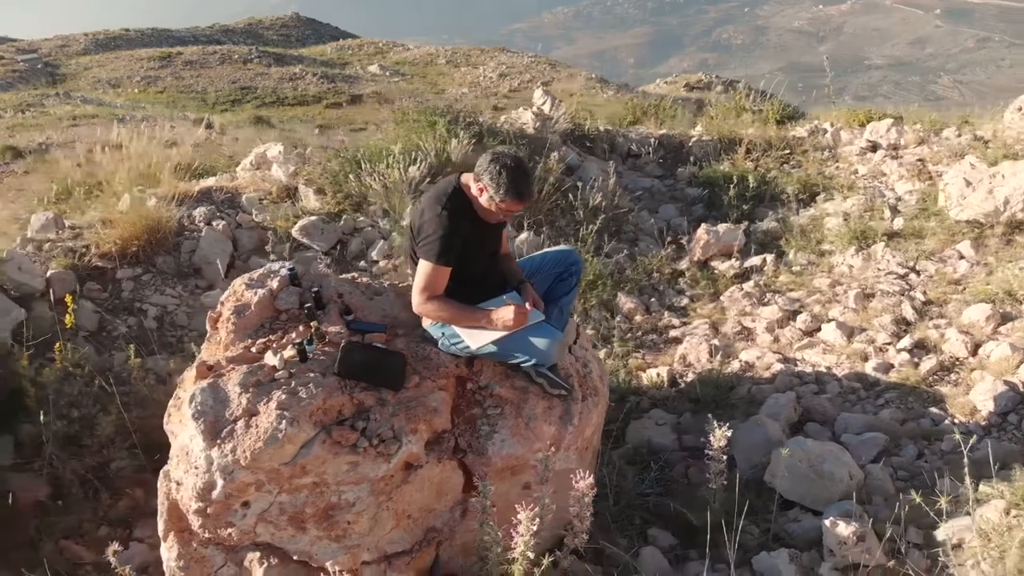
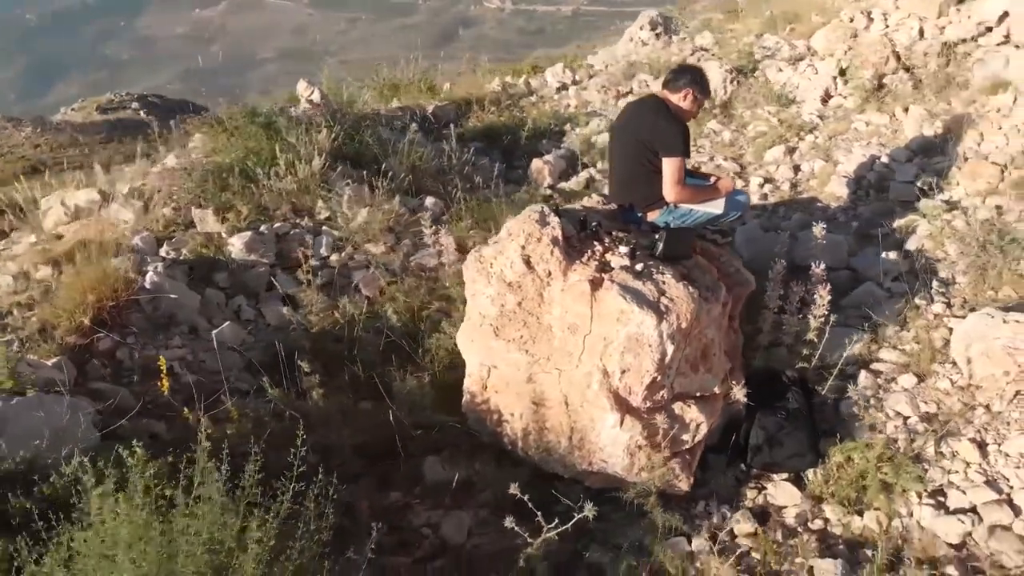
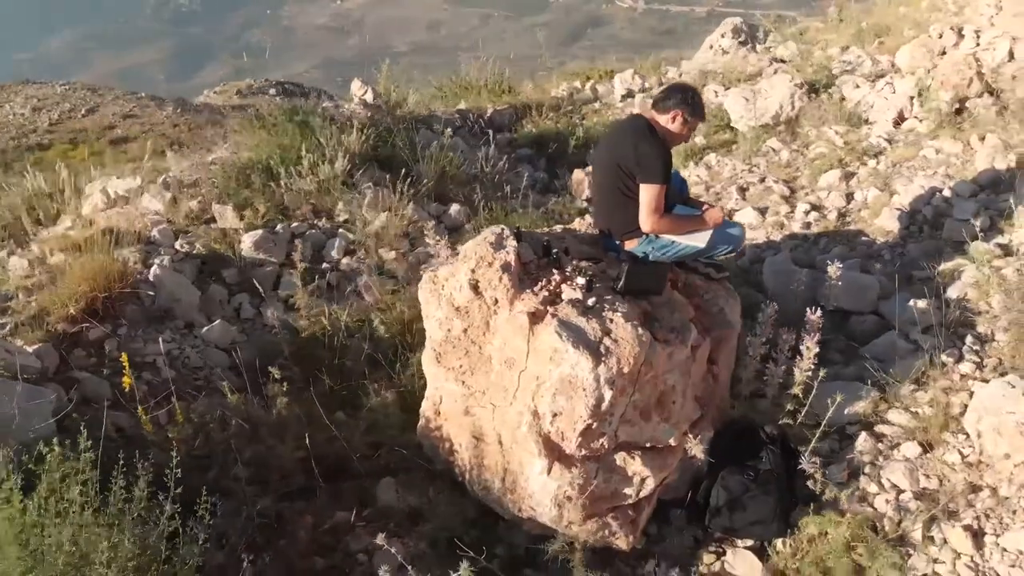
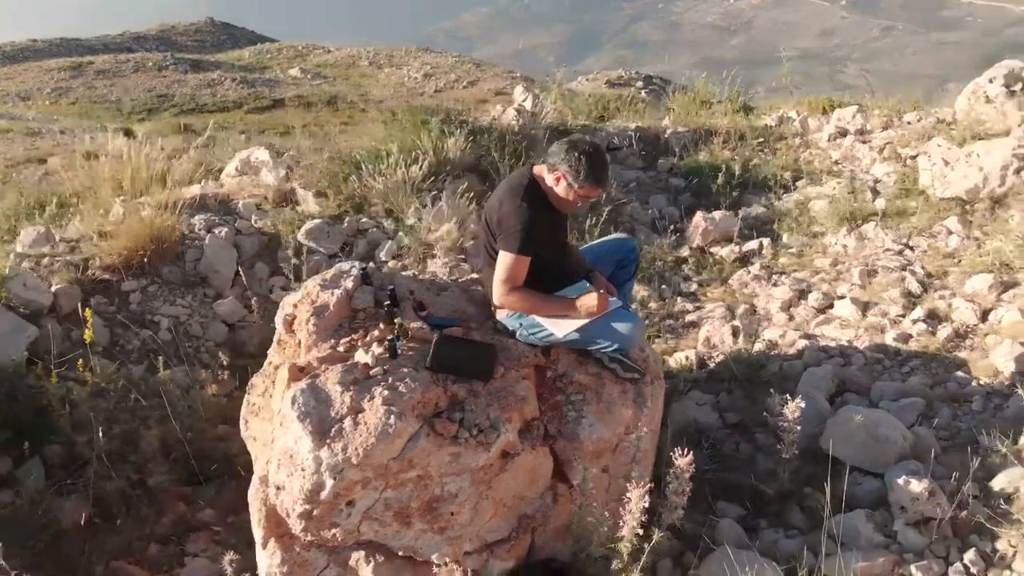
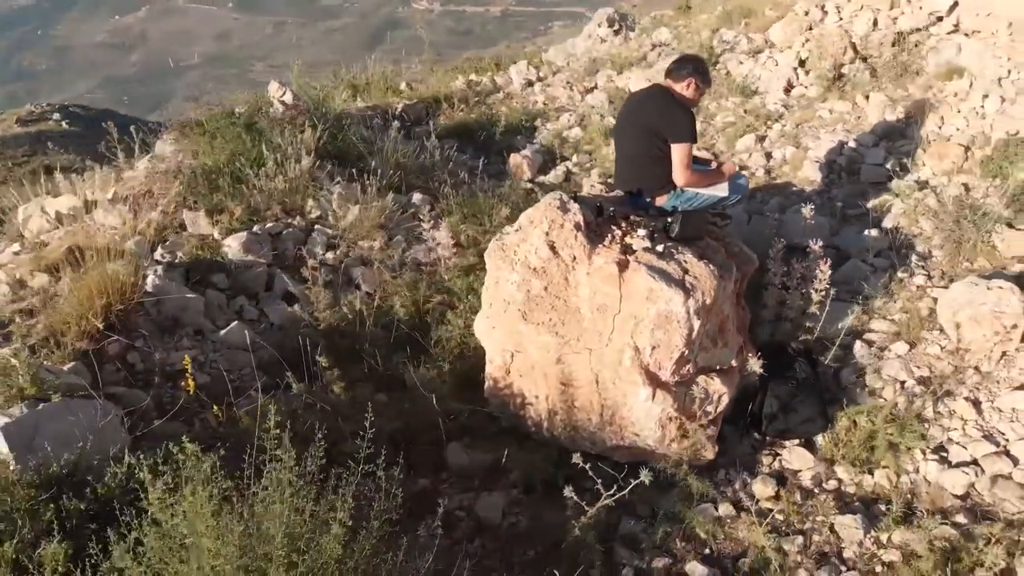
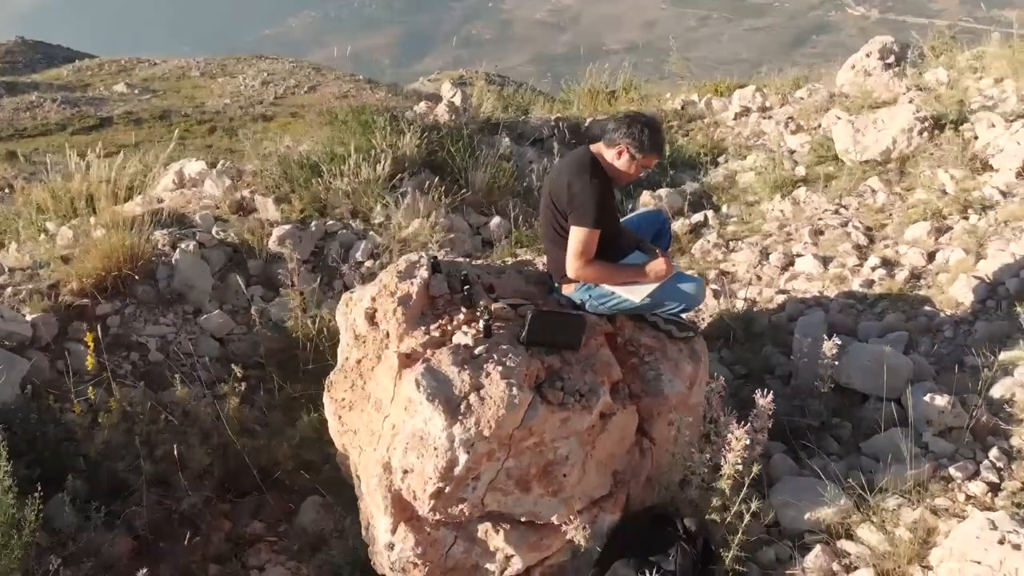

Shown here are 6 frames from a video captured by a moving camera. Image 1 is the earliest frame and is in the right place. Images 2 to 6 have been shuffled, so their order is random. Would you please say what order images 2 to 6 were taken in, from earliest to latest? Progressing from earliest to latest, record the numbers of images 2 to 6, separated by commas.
4, 6, 3, 2, 5
